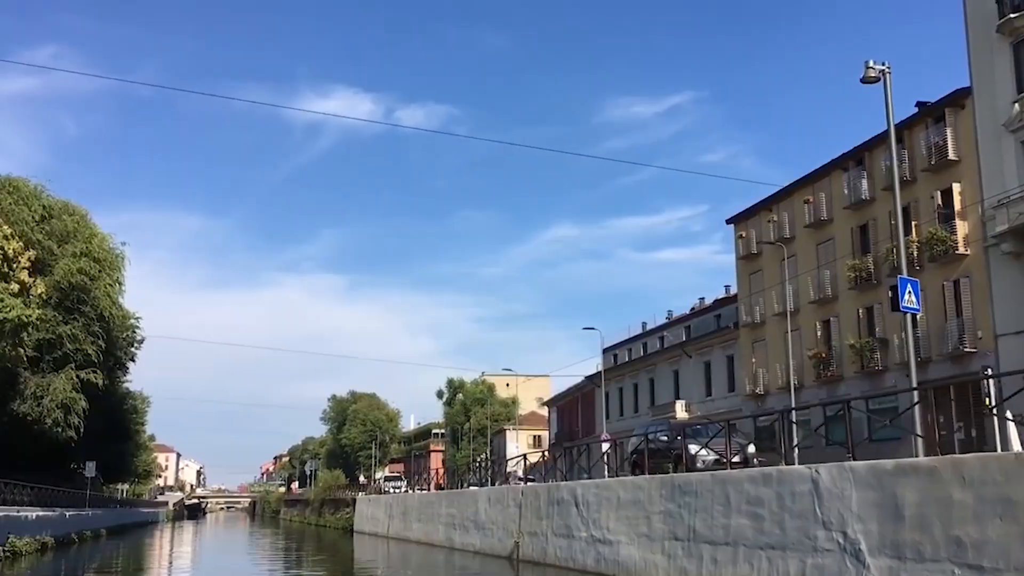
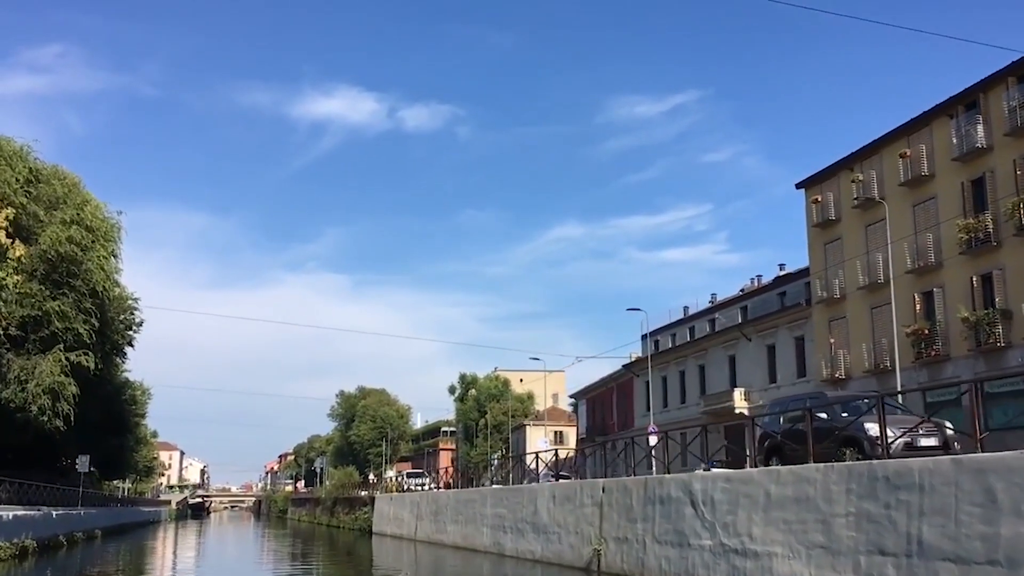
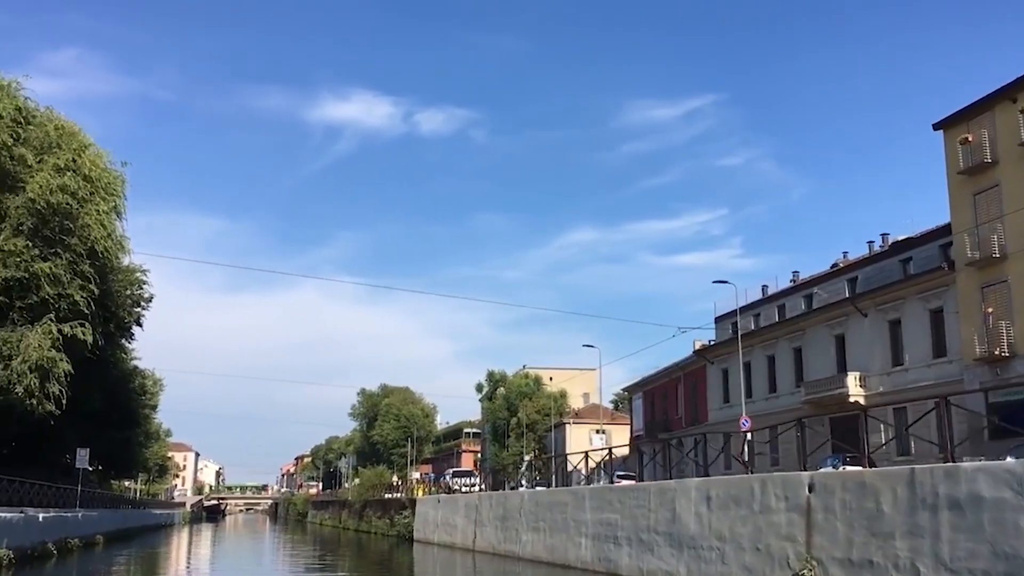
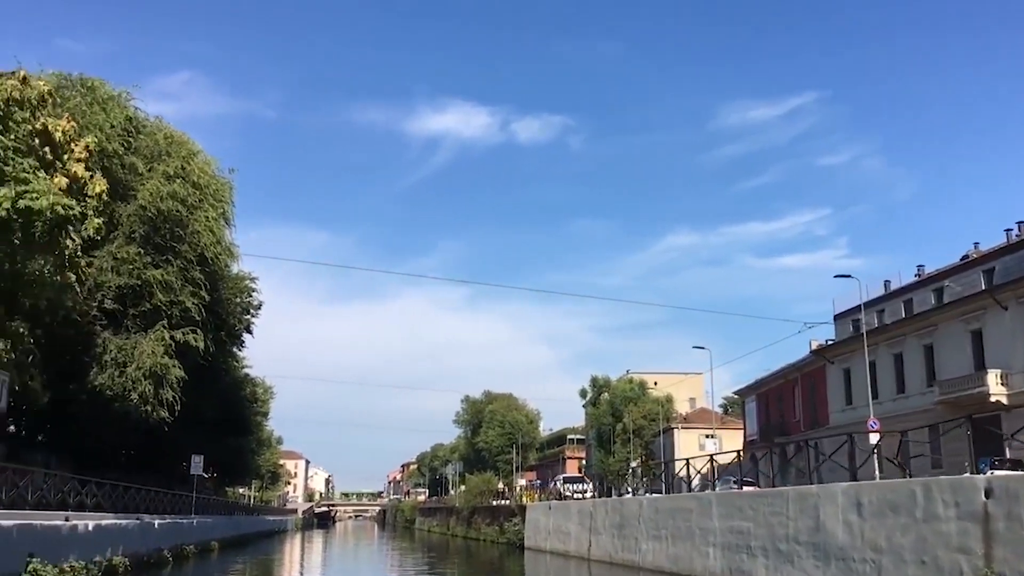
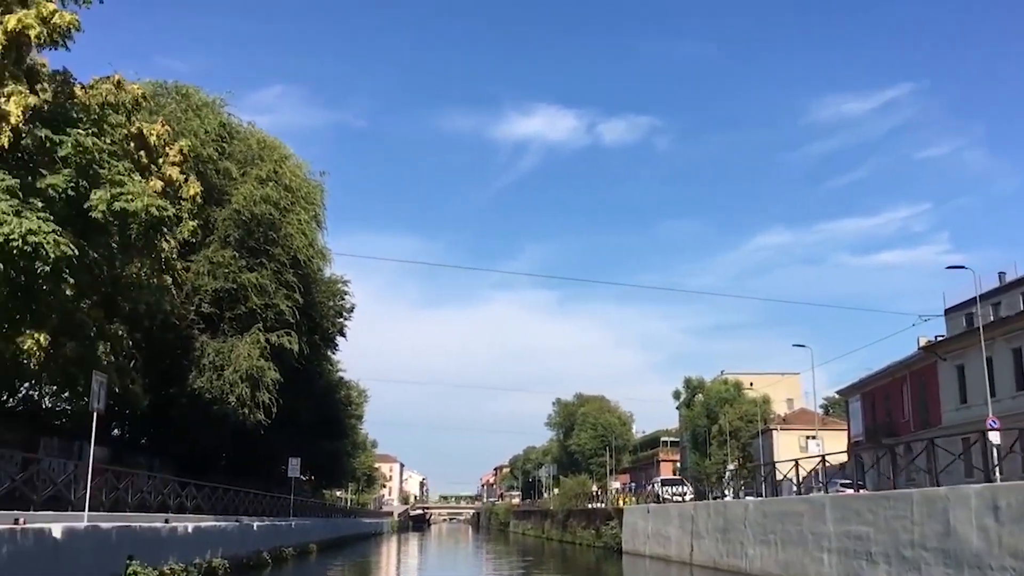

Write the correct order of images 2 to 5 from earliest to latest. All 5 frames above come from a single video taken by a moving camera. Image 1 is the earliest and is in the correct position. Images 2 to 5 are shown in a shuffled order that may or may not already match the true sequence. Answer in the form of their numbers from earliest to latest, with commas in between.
2, 3, 4, 5
